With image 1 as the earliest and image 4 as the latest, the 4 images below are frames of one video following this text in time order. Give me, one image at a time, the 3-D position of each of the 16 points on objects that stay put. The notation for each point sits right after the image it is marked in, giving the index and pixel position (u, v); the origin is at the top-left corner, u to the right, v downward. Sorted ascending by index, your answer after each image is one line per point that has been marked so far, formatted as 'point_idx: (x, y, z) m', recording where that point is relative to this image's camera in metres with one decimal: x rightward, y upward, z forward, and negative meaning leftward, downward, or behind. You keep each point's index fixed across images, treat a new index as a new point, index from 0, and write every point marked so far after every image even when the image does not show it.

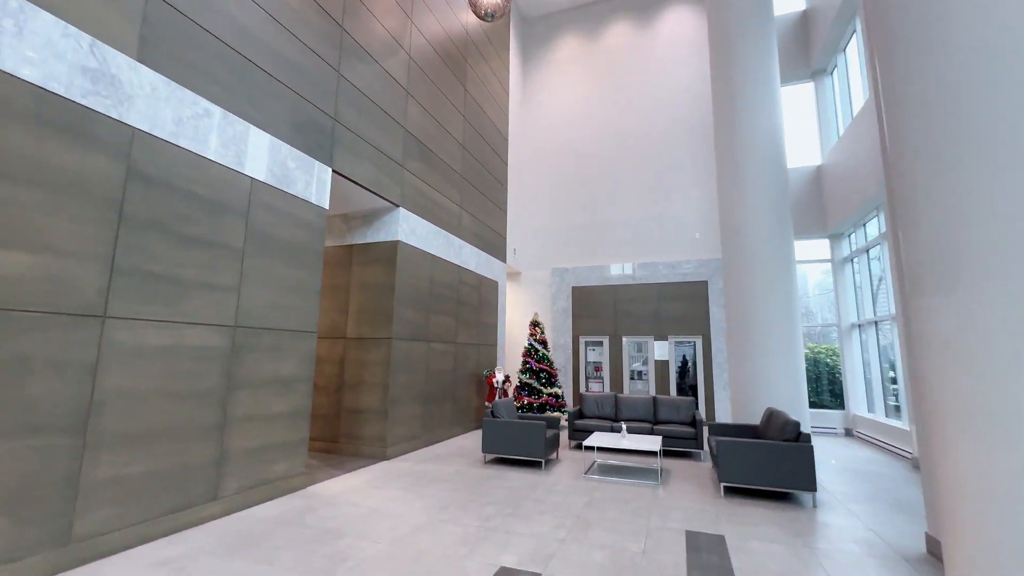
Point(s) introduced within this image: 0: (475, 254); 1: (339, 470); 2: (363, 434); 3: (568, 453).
0: (-0.8, +0.7, +9.6) m
1: (-2.3, -2.4, +5.9) m
2: (-2.2, -2.2, +6.6) m
3: (+0.9, -2.6, +7.0) m
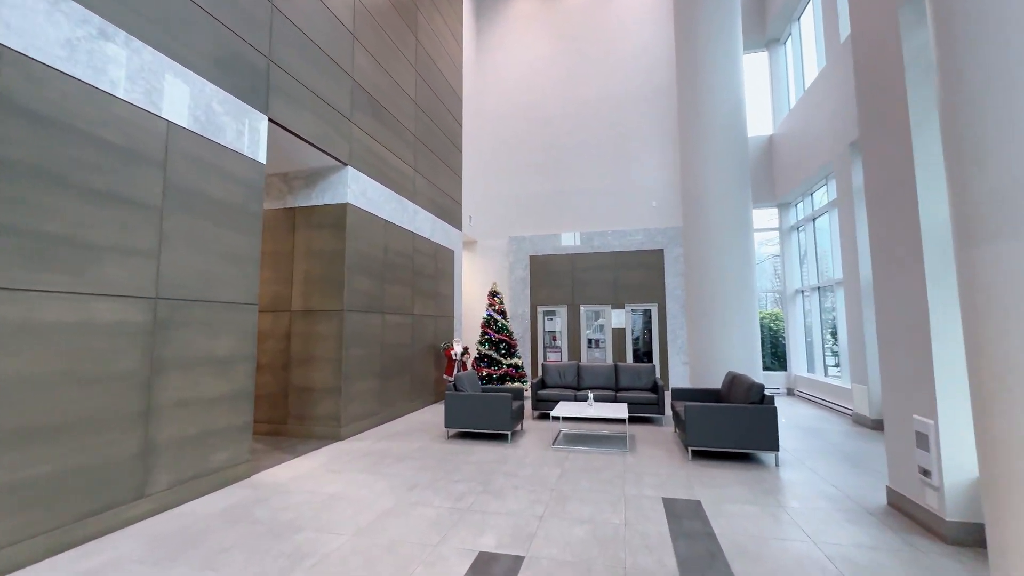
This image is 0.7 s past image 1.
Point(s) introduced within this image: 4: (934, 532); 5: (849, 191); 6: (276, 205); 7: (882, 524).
0: (-1.7, +1.4, +9.0) m
1: (-2.7, -2.0, +5.4) m
2: (-2.7, -1.7, +6.2) m
3: (+0.3, -2.1, +6.8) m
4: (+3.0, -1.7, +3.2) m
5: (+5.2, +1.5, +6.9) m
6: (-3.6, +1.2, +6.7) m
7: (+2.9, -1.8, +3.4) m
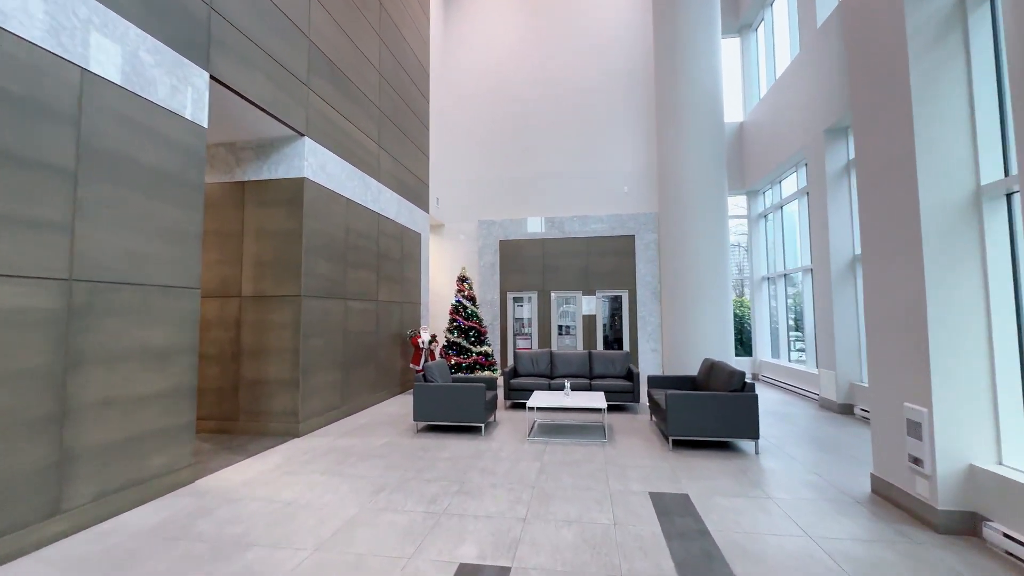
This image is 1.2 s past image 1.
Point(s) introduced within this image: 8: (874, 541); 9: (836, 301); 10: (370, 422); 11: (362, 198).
0: (-2.2, +1.7, +8.5) m
1: (-3.0, -1.8, +4.9) m
2: (-3.1, -1.5, +5.6) m
3: (-0.1, -1.9, +6.6) m
4: (+2.9, -1.6, +3.1) m
5: (+4.8, +1.7, +6.9) m
6: (-3.9, +1.5, +6.0) m
7: (+2.7, -1.7, +3.4) m
8: (+2.4, -1.7, +2.9) m
9: (+4.9, -0.2, +6.7) m
10: (-2.0, -1.9, +6.2) m
11: (-2.4, +1.5, +7.2) m
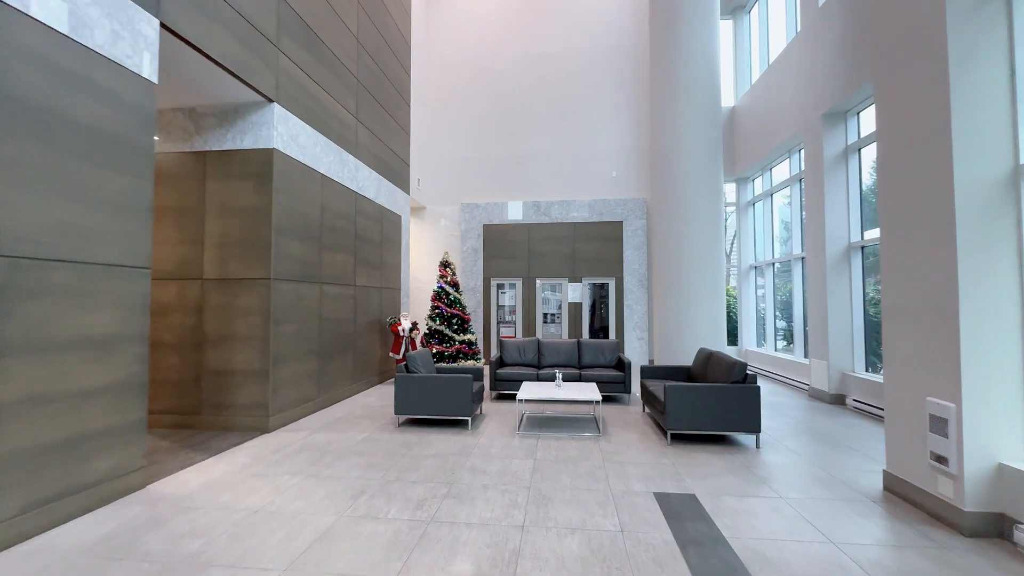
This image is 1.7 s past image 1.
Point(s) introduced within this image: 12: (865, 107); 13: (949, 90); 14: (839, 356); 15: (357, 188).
0: (-2.5, +1.9, +7.9) m
1: (-3.1, -1.6, +4.4) m
2: (-3.2, -1.3, +5.2) m
3: (-0.3, -1.7, +6.2) m
4: (+2.9, -1.6, +2.9) m
5: (+4.6, +1.9, +6.7) m
6: (-4.0, +1.7, +5.4) m
7: (+2.7, -1.6, +3.2) m
8: (+2.4, -1.6, +2.7) m
9: (+4.7, 0.0, +6.5) m
10: (-2.1, -1.7, +5.8) m
11: (-2.6, +1.7, +6.7) m
12: (+5.0, +2.5, +6.3) m
13: (+2.9, +1.3, +3.0) m
14: (+4.7, -1.0, +6.5) m
15: (-2.5, +1.6, +7.3) m
